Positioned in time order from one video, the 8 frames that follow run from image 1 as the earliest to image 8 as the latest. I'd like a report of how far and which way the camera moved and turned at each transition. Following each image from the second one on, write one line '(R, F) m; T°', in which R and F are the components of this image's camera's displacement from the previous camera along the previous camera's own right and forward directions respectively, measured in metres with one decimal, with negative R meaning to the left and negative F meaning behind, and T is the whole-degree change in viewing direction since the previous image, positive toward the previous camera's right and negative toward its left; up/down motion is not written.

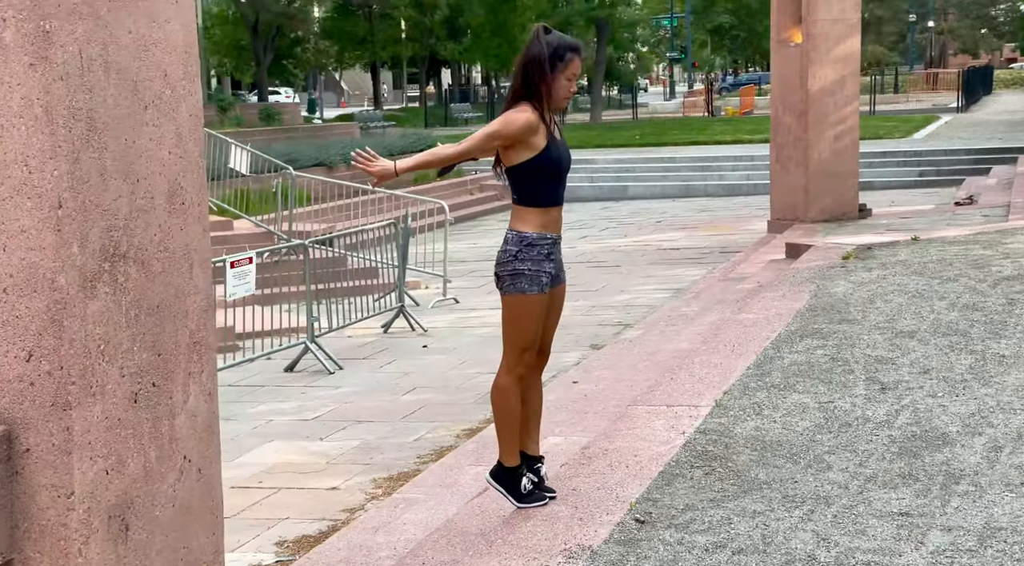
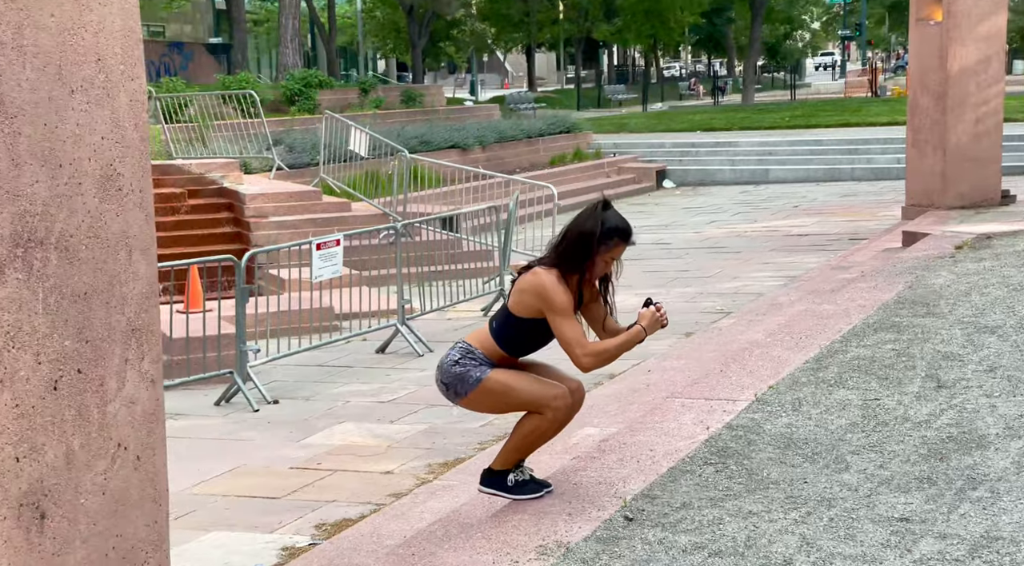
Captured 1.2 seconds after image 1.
(+0.6, +0.1) m; -7°
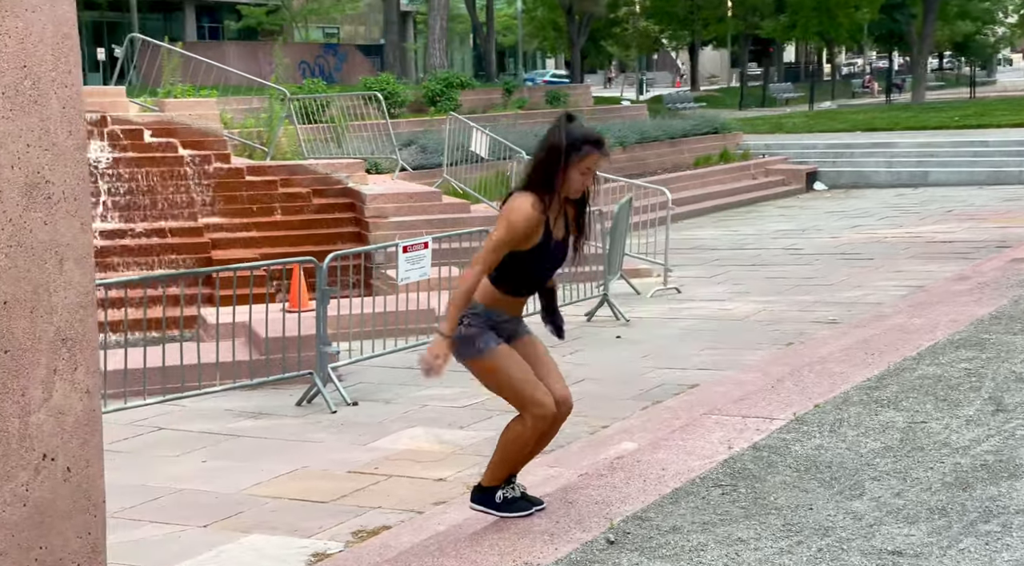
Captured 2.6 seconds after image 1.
(+0.7, +0.2) m; -7°
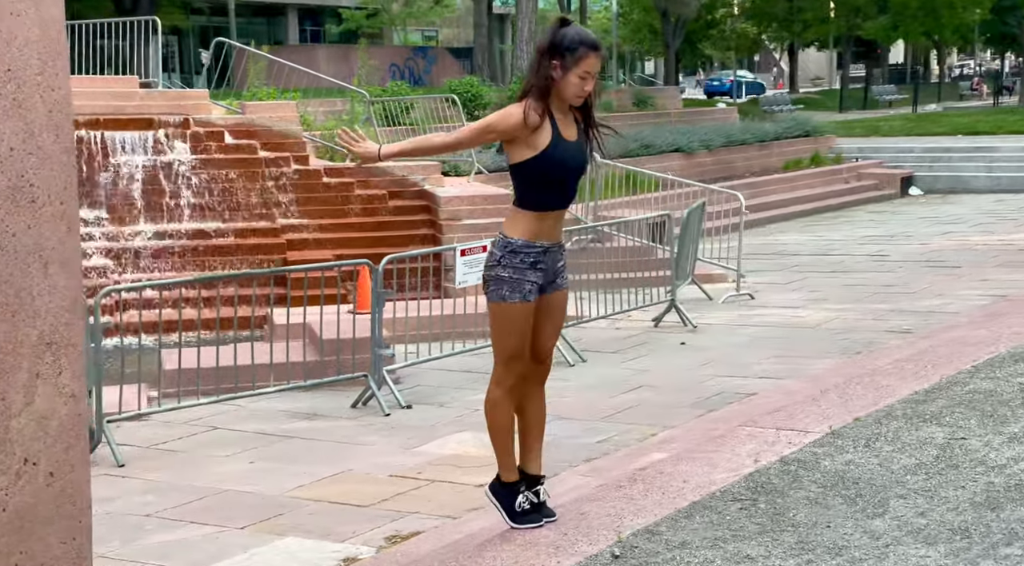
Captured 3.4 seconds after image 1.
(+0.3, +0.1) m; -4°
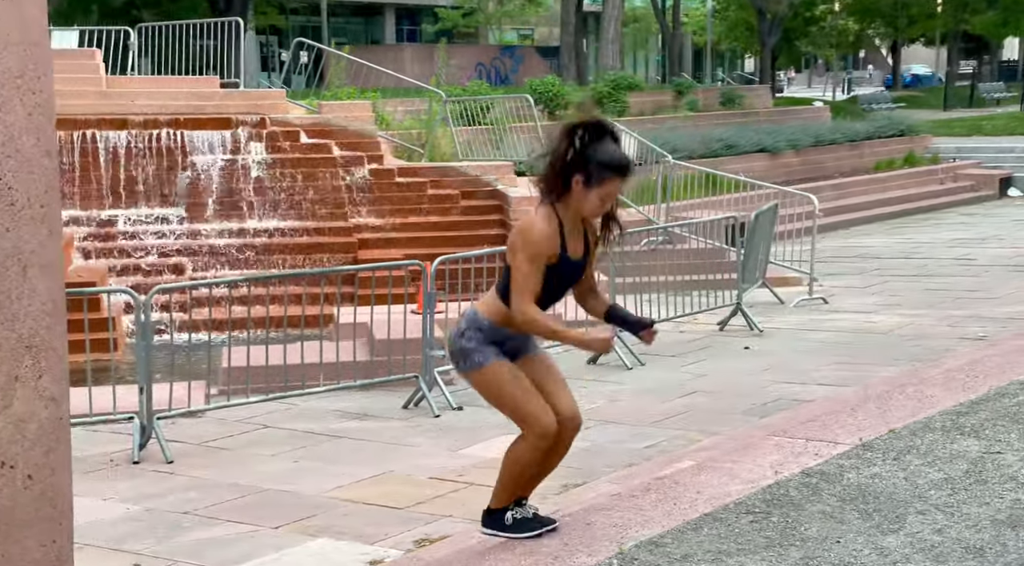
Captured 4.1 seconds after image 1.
(+0.3, +0.1) m; -4°
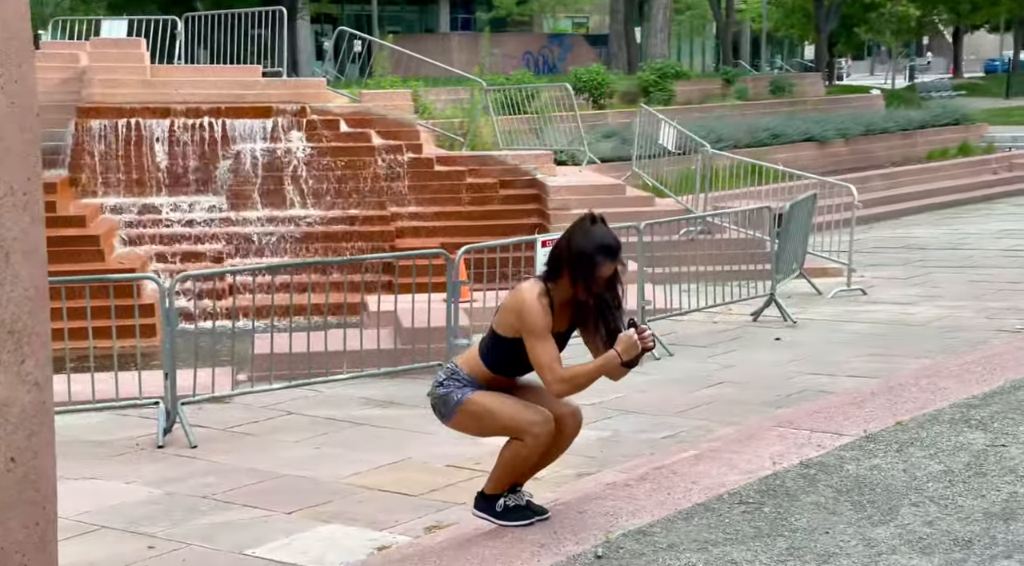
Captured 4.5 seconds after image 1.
(+0.2, 0.0) m; -2°
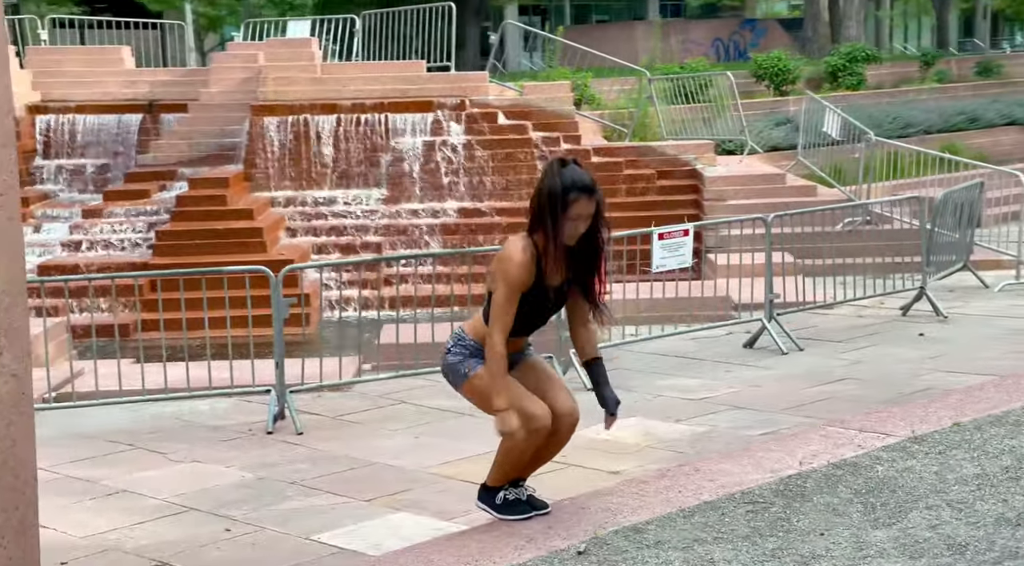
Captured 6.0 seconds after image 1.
(+0.8, 0.0) m; -9°
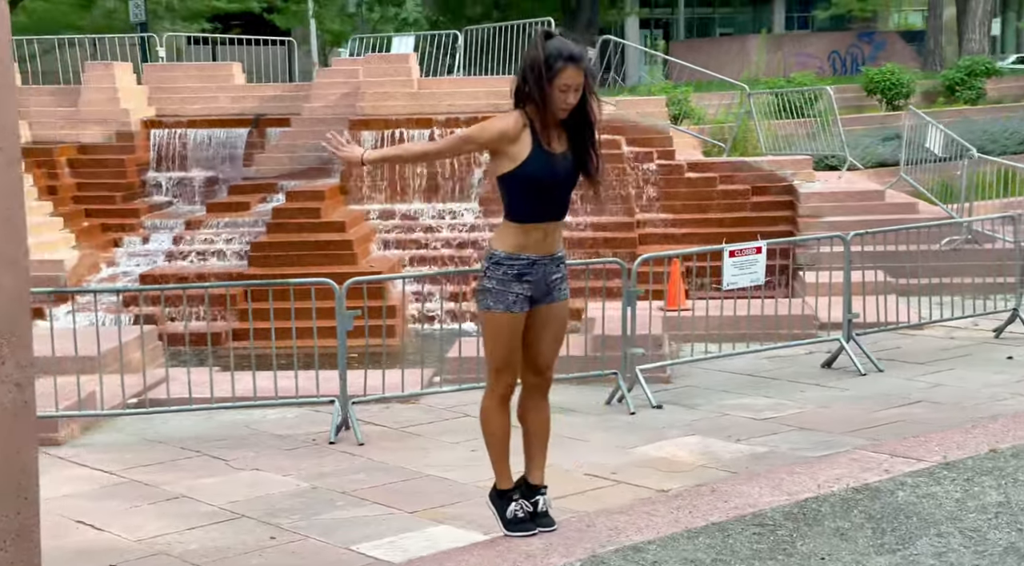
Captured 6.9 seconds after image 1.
(+0.5, 0.0) m; -5°
